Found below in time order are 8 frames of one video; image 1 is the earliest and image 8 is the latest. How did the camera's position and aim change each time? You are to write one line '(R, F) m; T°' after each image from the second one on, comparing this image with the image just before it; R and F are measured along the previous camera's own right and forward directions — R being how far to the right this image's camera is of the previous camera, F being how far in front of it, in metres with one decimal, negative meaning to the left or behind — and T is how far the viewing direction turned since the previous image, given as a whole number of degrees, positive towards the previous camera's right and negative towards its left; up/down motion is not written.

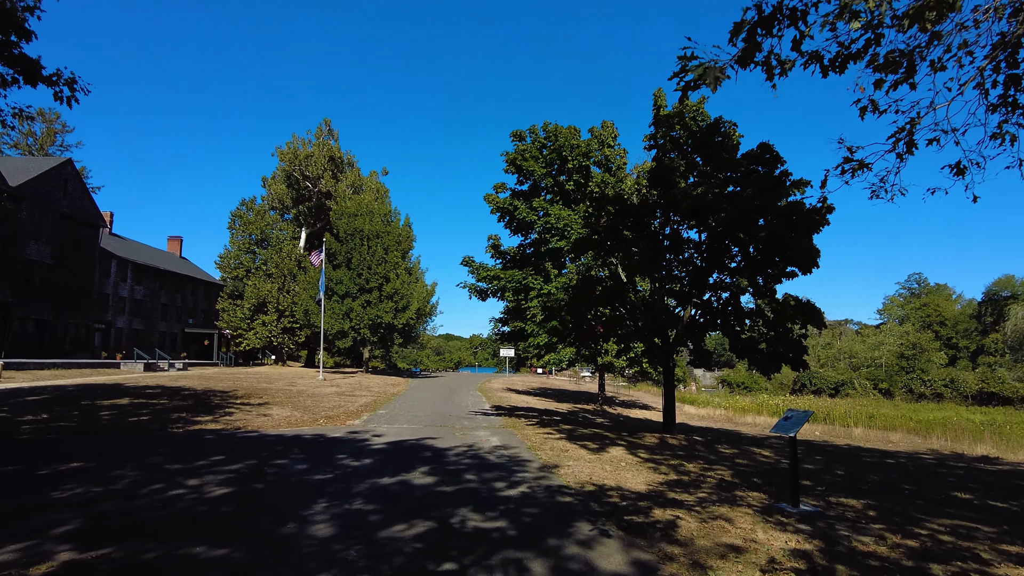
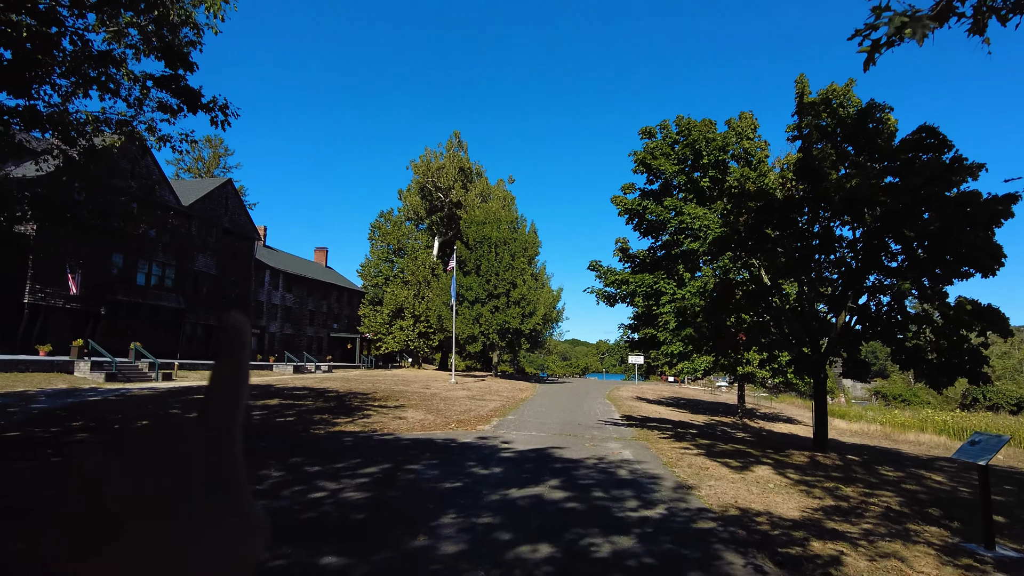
(0.0, +0.3) m; -11°
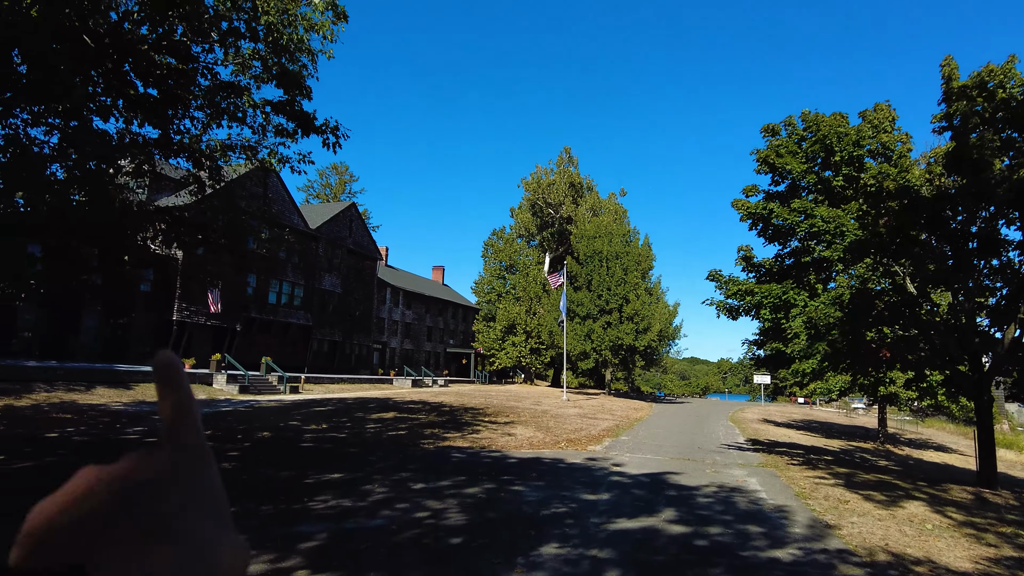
(+0.1, +0.4) m; -10°
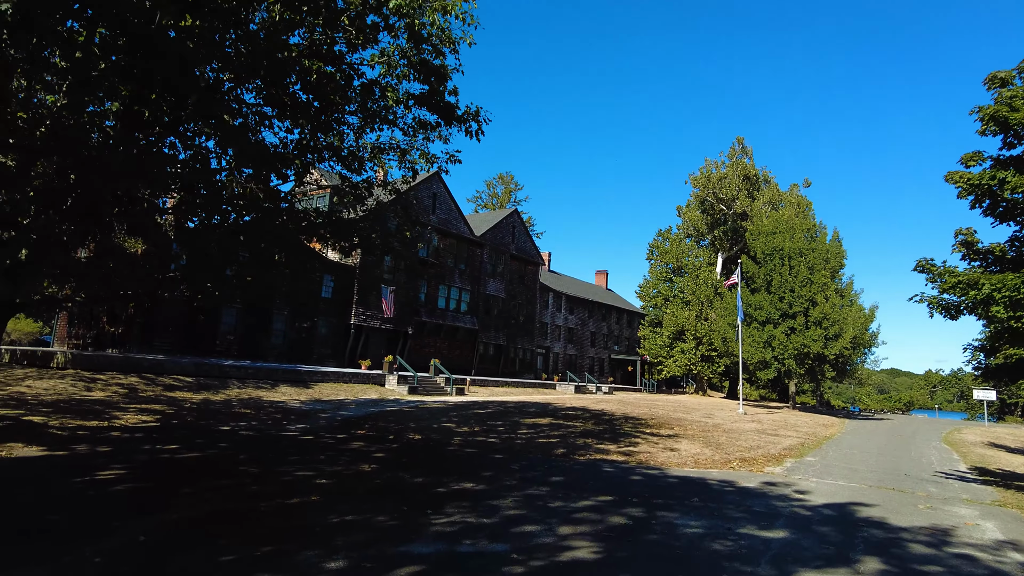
(+0.2, +0.9) m; -15°
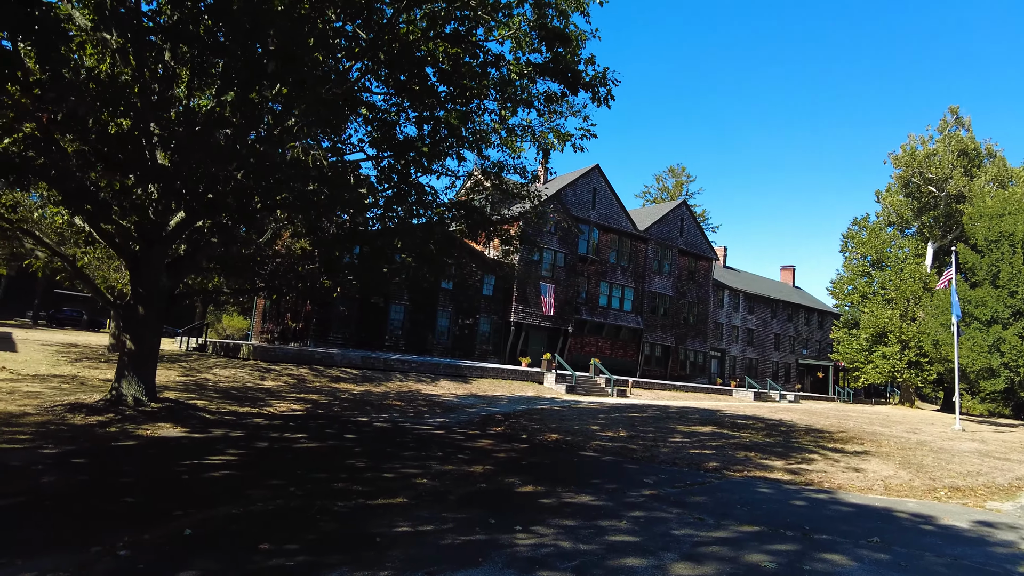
(+0.6, +1.1) m; -15°
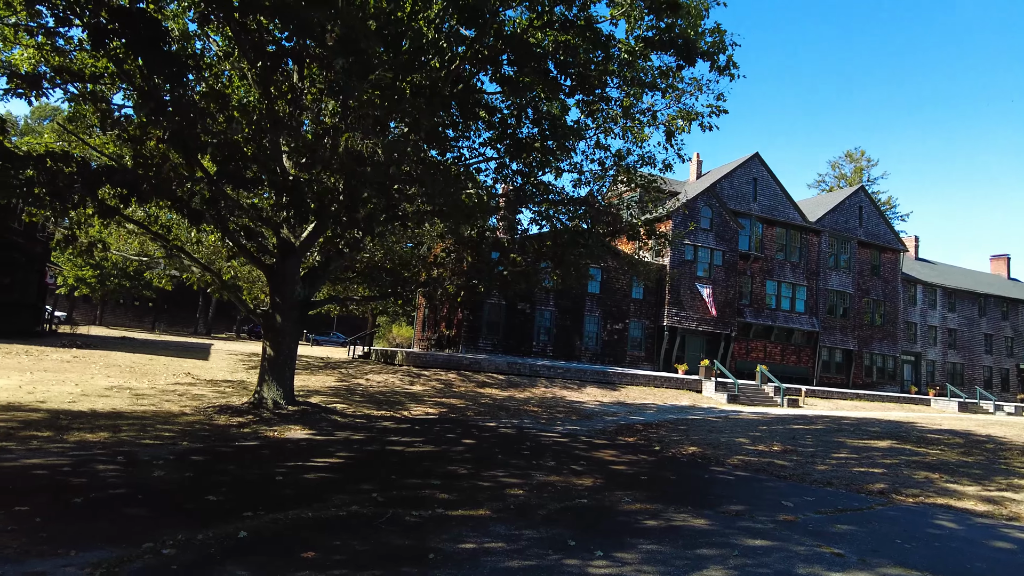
(+0.7, +0.6) m; -15°
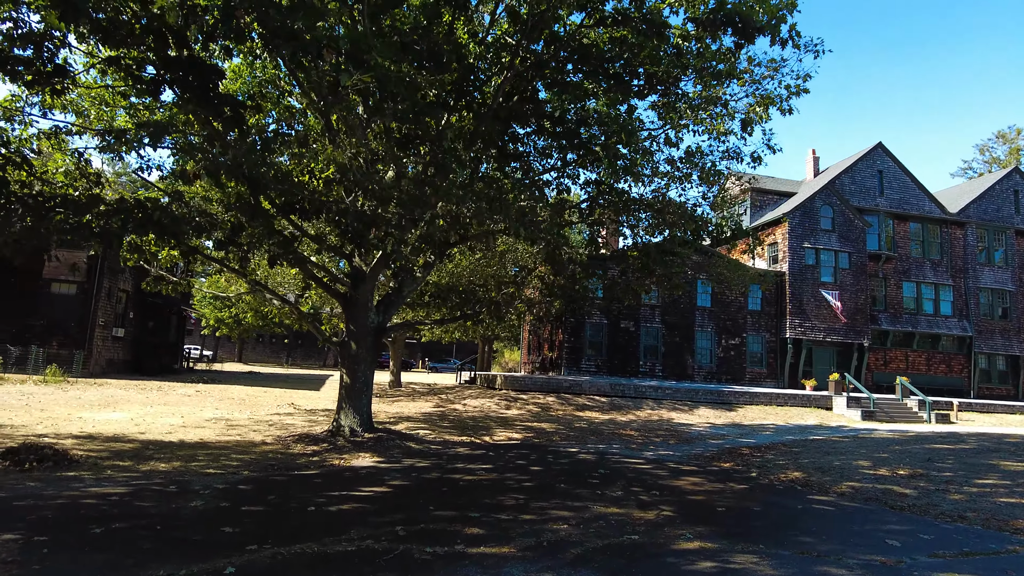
(+0.8, +0.6) m; -11°
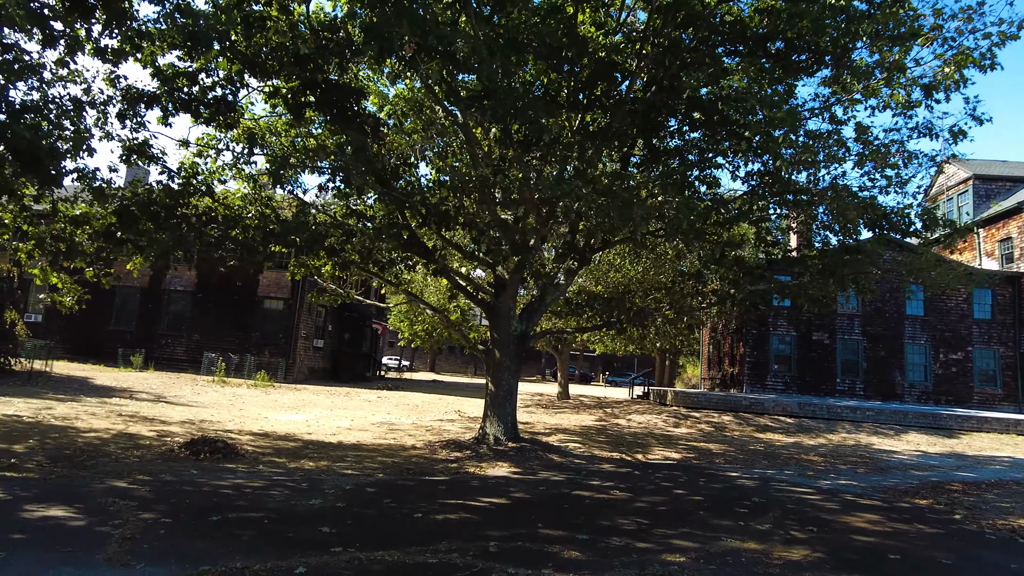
(+0.7, +0.5) m; -17°
